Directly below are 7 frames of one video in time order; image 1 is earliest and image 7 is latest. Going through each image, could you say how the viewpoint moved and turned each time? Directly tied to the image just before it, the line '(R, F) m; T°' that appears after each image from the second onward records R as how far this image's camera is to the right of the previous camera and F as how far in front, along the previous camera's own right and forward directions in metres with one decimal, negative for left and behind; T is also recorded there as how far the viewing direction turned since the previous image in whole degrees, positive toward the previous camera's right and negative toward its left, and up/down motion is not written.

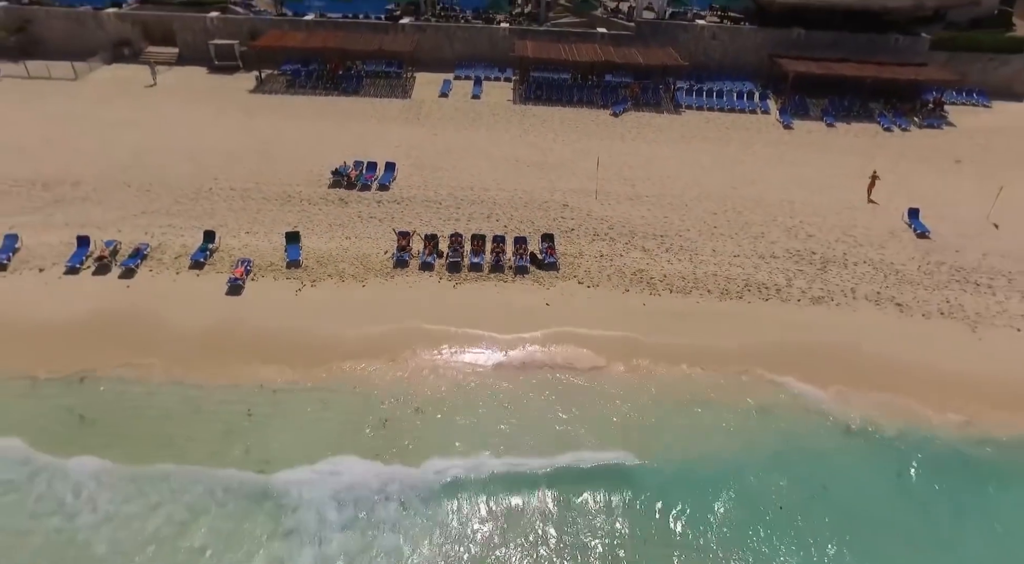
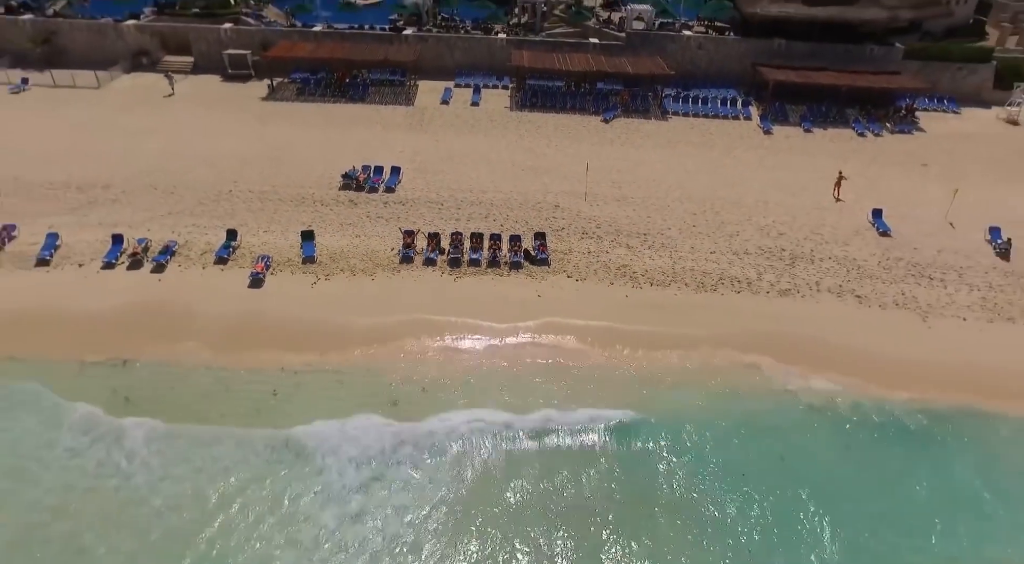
(+0.1, -1.7) m; 0°
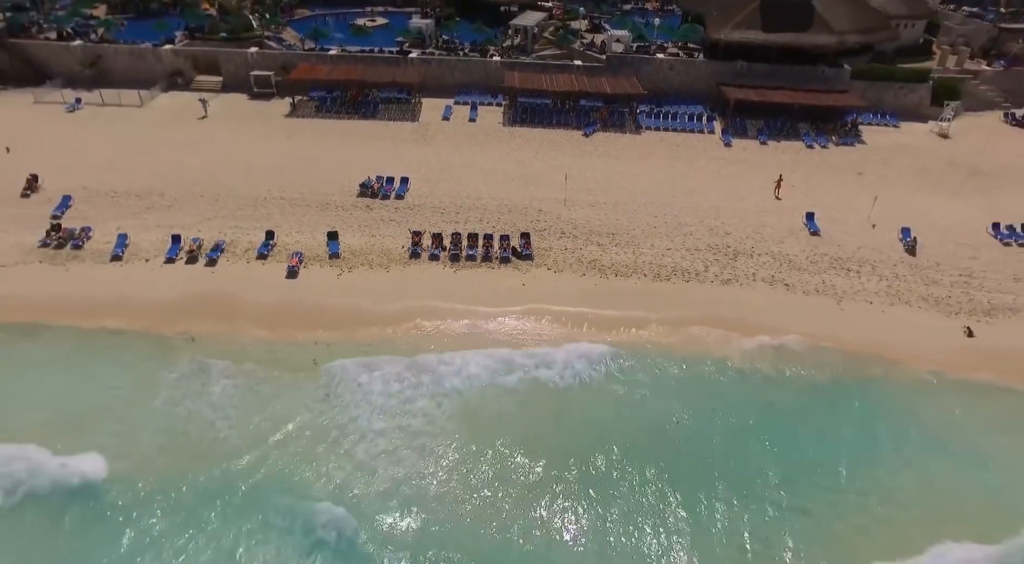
(+0.3, -4.0) m; 0°
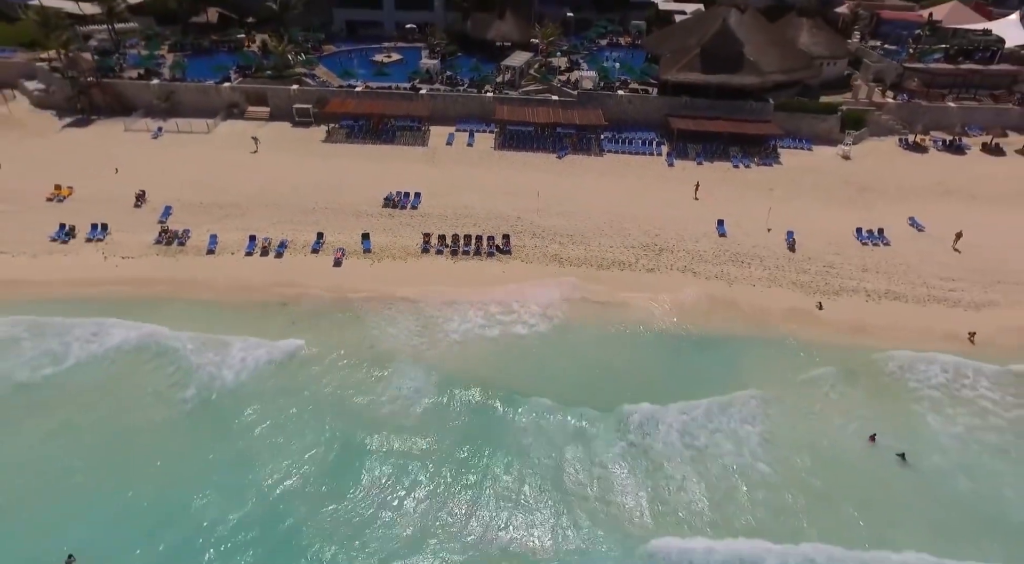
(+0.9, -8.6) m; 0°
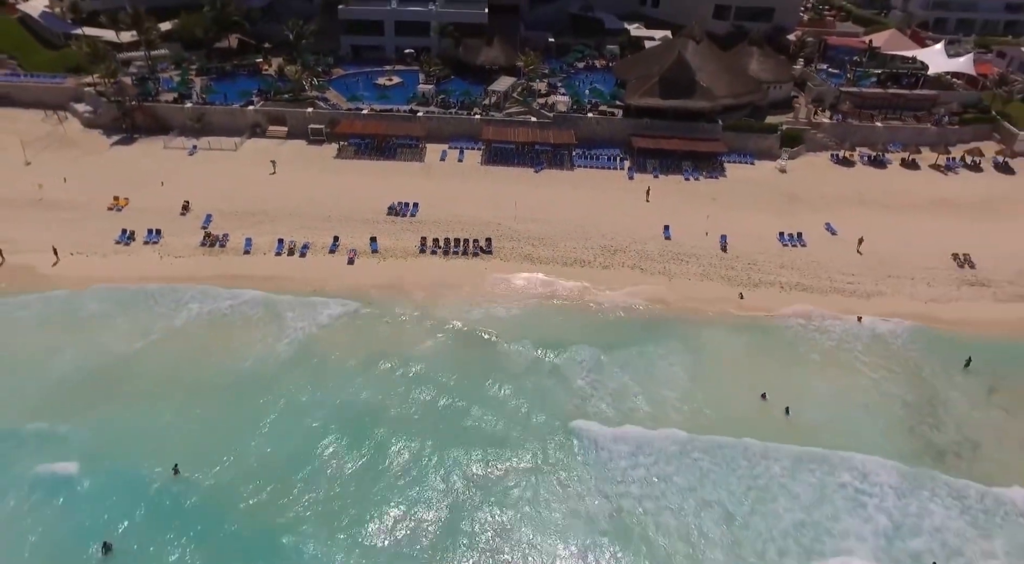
(+0.9, -6.9) m; 0°
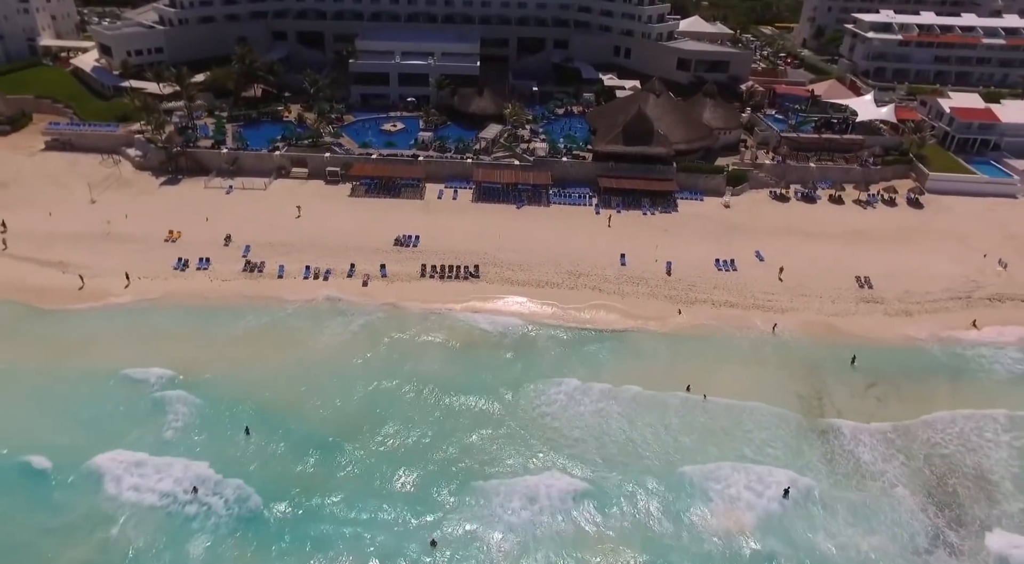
(+1.1, -8.7) m; 0°
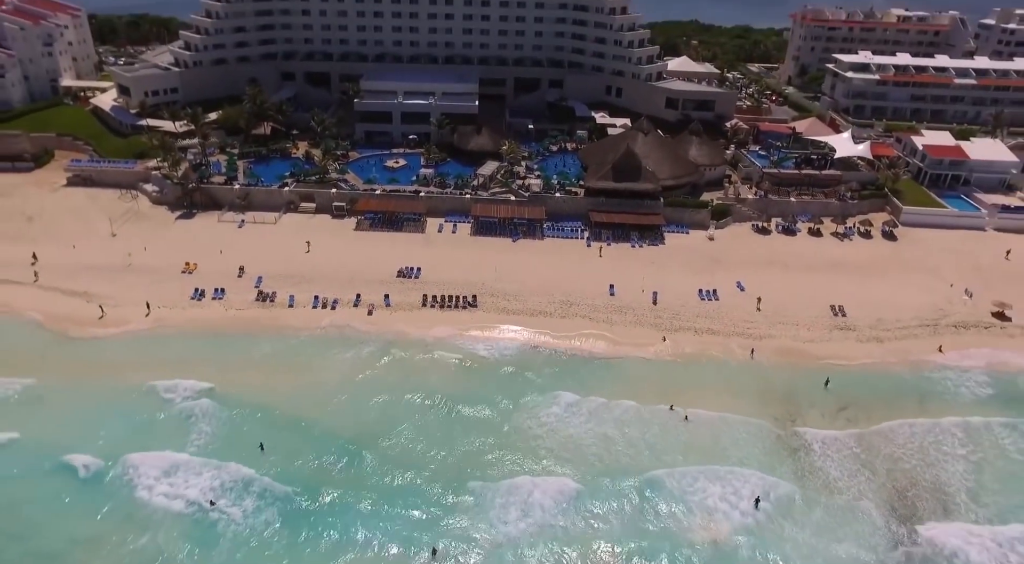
(+0.3, -3.1) m; 0°
